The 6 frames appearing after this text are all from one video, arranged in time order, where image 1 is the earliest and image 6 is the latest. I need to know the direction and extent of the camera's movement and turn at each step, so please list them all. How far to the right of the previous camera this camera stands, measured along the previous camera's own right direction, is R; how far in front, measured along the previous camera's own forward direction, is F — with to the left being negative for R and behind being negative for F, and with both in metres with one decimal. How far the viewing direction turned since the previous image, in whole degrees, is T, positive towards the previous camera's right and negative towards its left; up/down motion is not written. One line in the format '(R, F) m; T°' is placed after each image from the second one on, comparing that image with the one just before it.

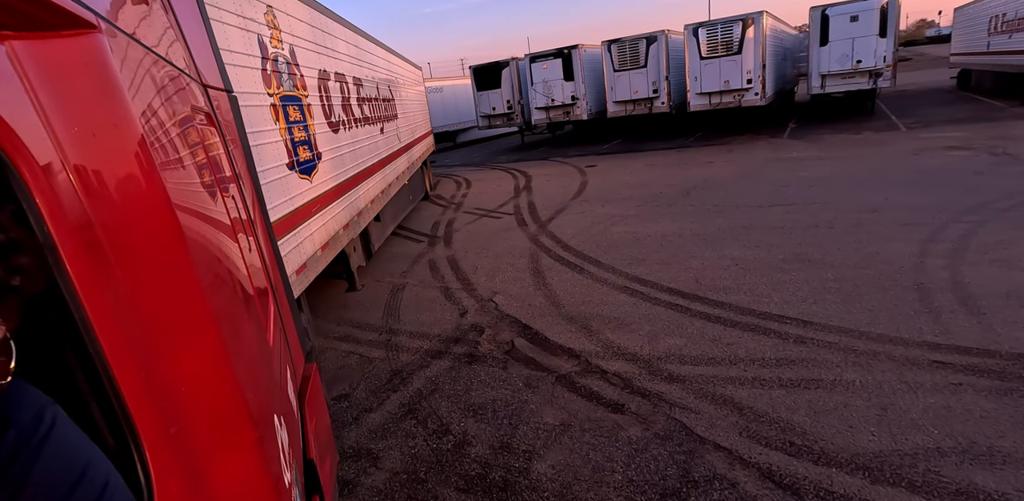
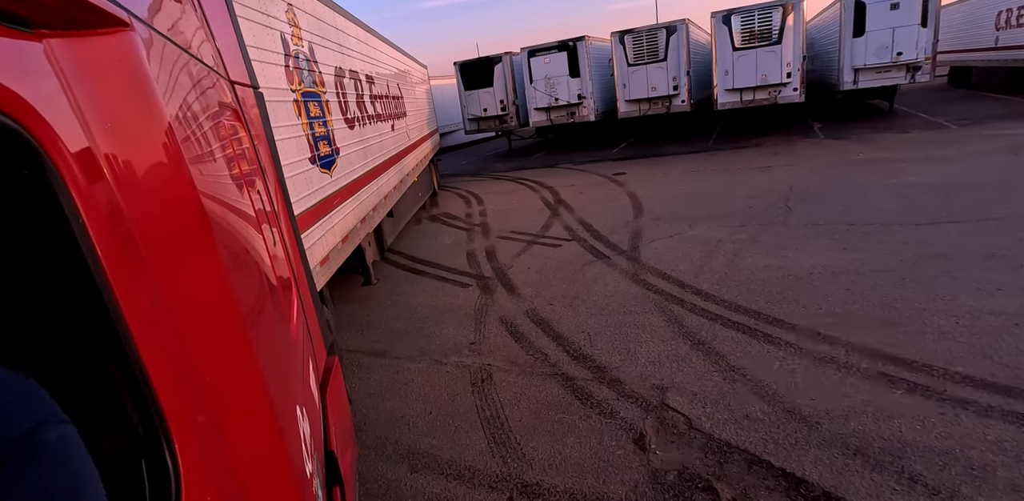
(-1.7, +2.6) m; +5°
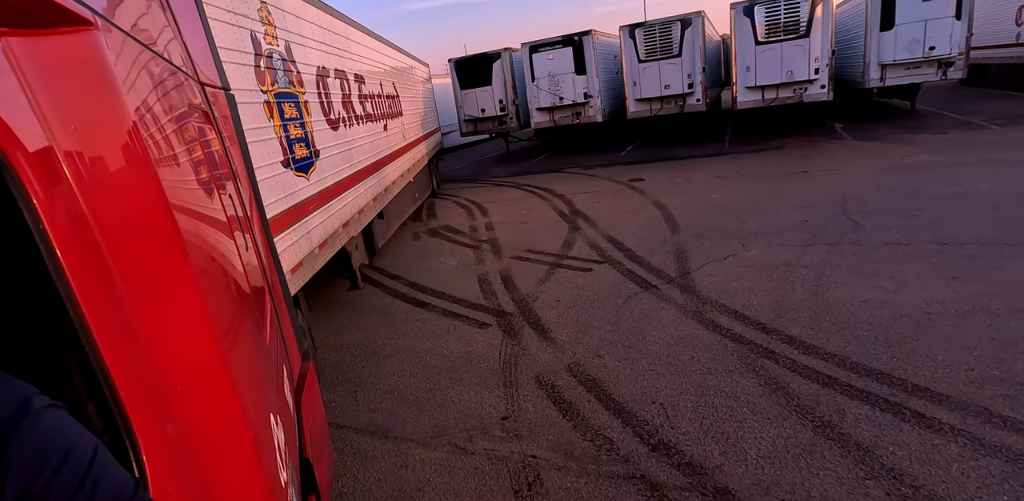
(-0.4, +1.3) m; +1°
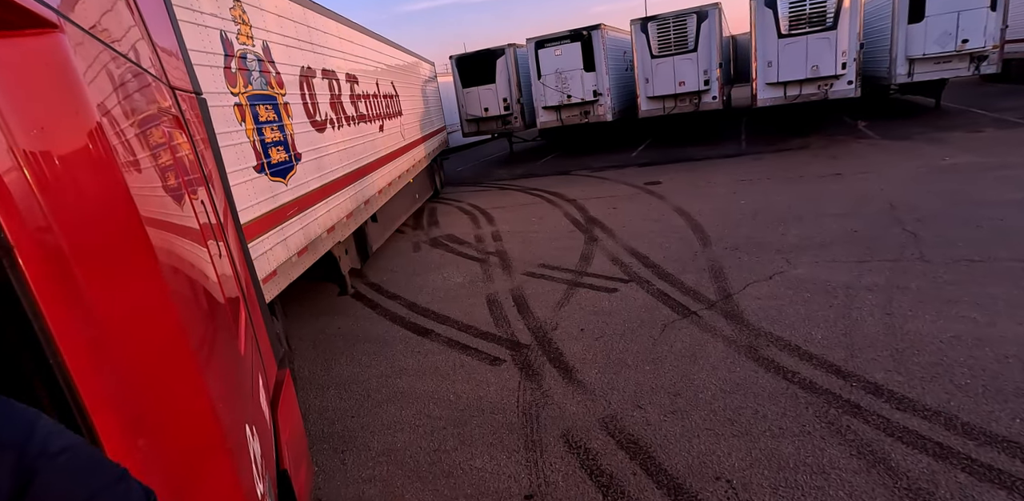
(-0.1, +0.8) m; 0°
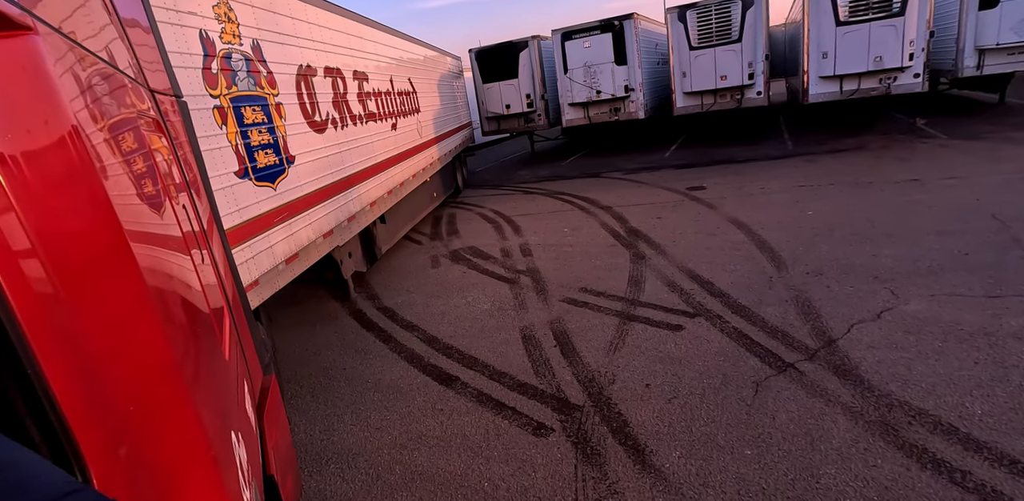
(-0.3, +1.0) m; -2°
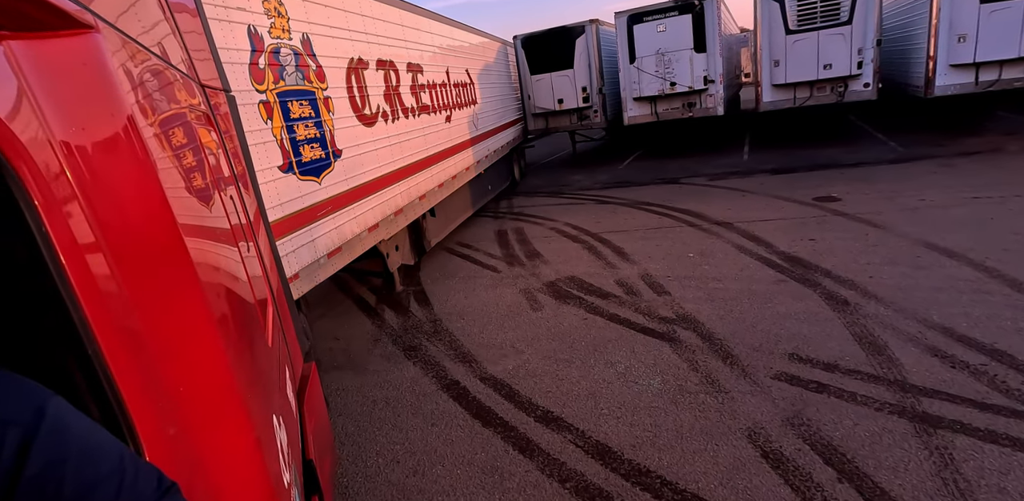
(-1.4, +1.9) m; 0°
